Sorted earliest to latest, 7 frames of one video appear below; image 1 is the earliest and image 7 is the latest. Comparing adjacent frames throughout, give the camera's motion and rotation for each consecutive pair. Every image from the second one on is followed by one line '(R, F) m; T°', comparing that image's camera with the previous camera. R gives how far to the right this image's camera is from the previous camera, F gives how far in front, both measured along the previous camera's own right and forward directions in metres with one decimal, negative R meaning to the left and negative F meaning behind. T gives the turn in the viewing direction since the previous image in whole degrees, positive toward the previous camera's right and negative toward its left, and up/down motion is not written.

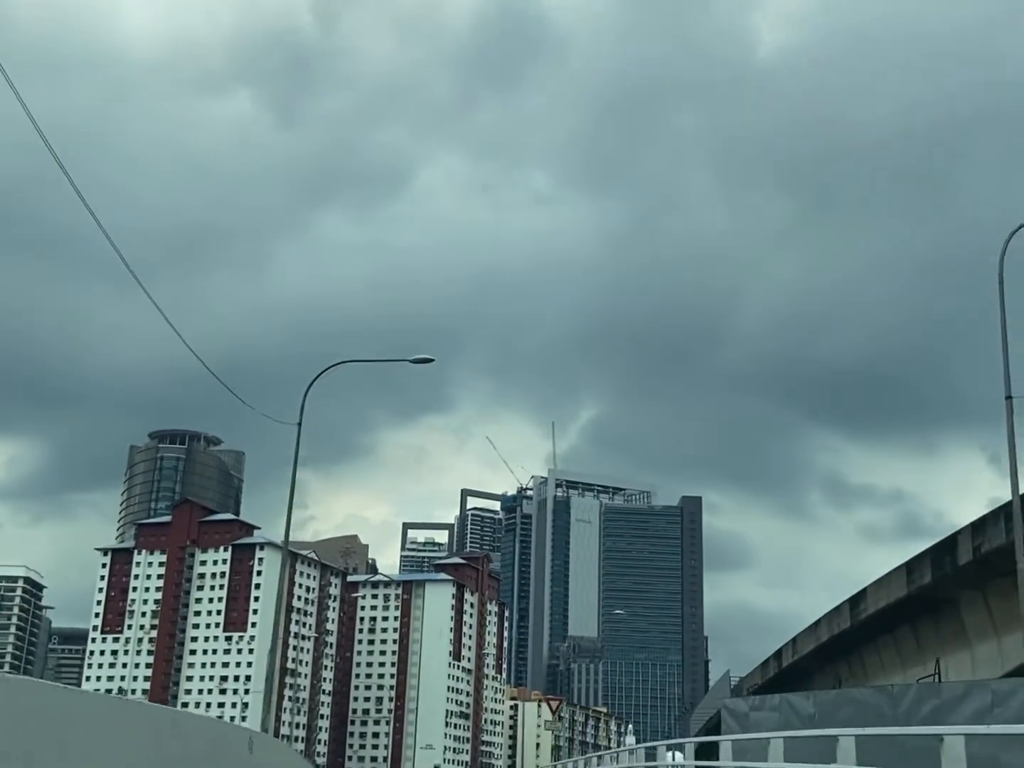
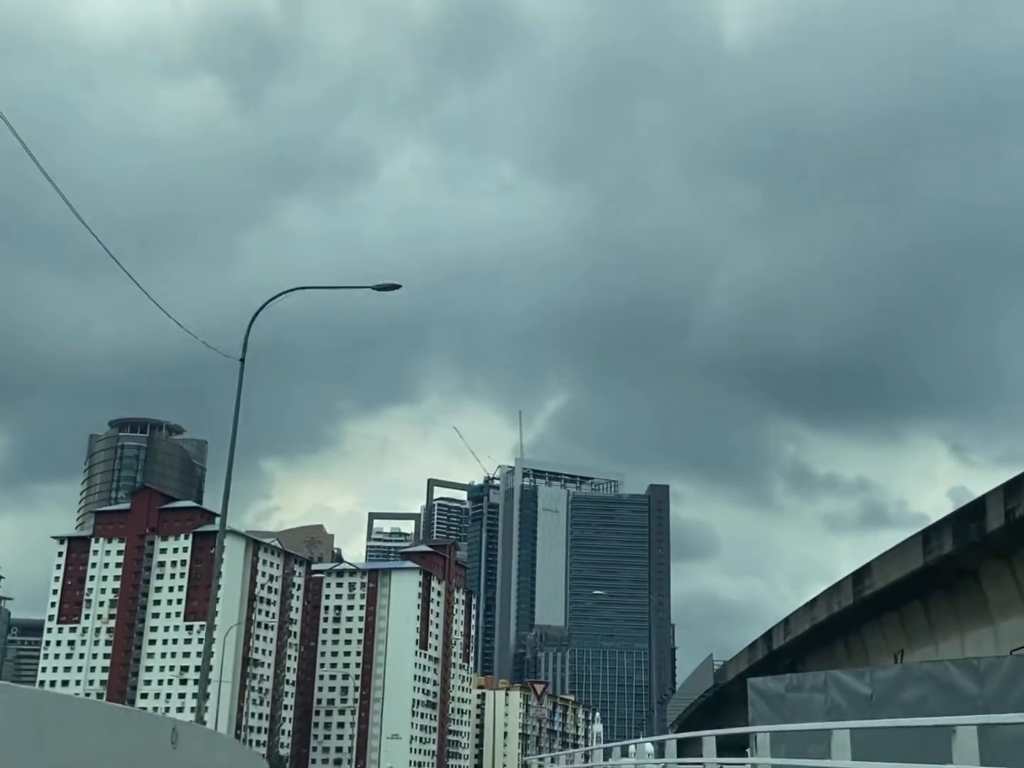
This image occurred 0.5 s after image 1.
(0.0, +0.3) m; +2°
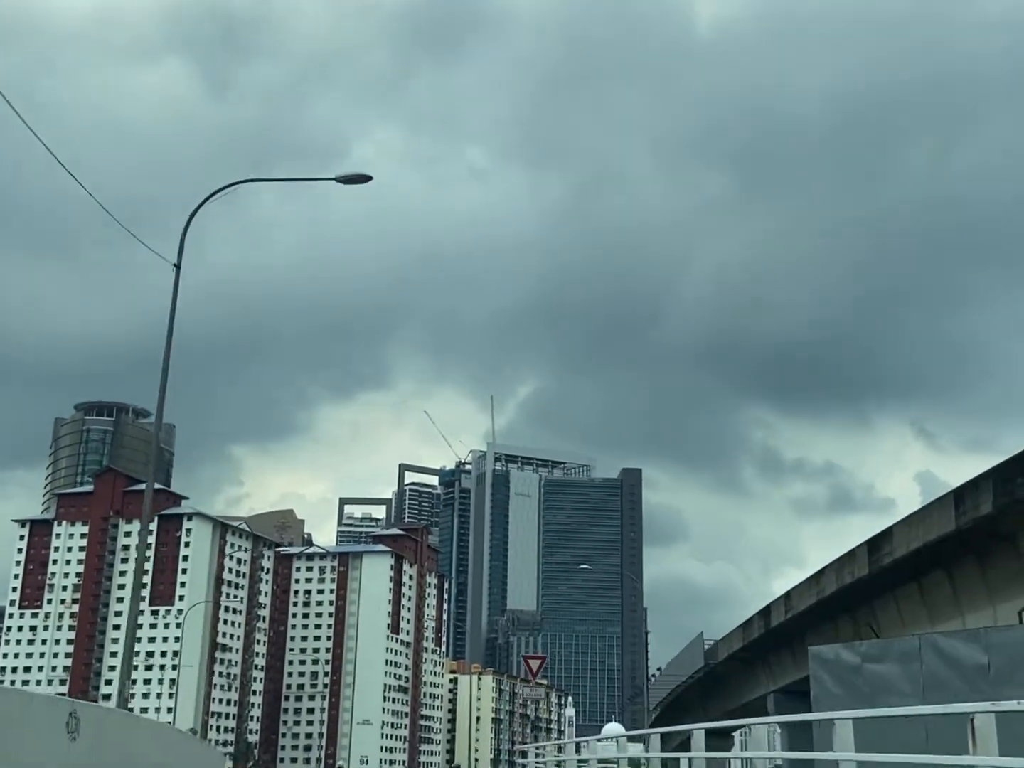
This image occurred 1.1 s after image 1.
(0.0, +0.2) m; +1°
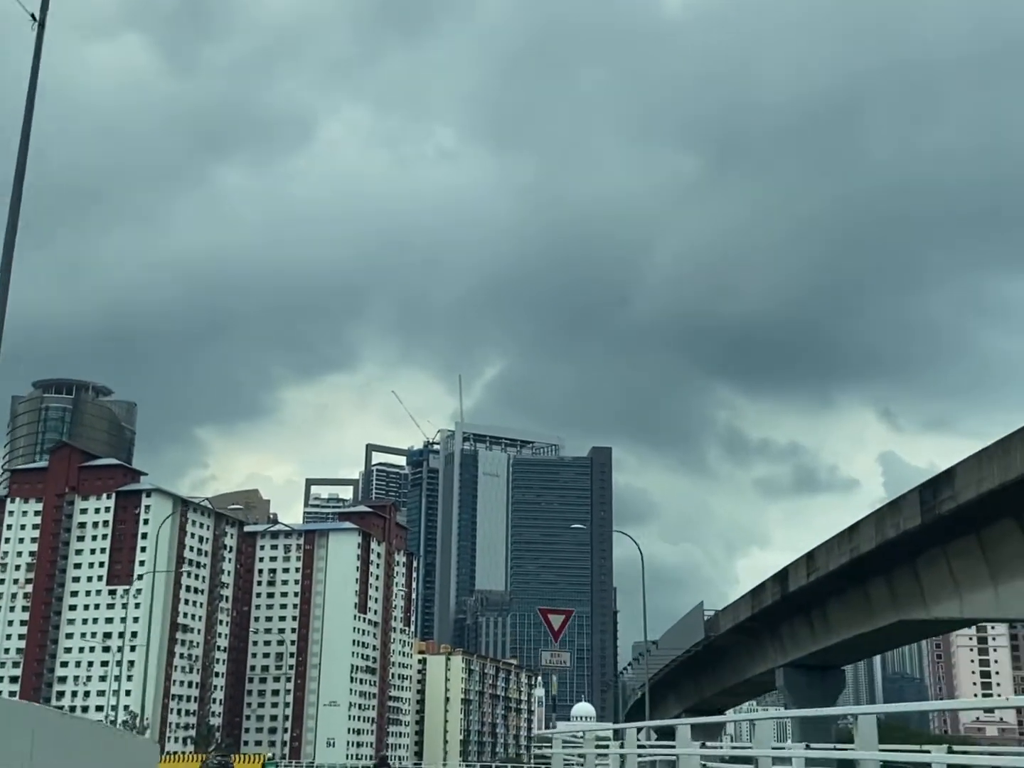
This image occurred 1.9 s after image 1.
(0.0, +0.4) m; +2°
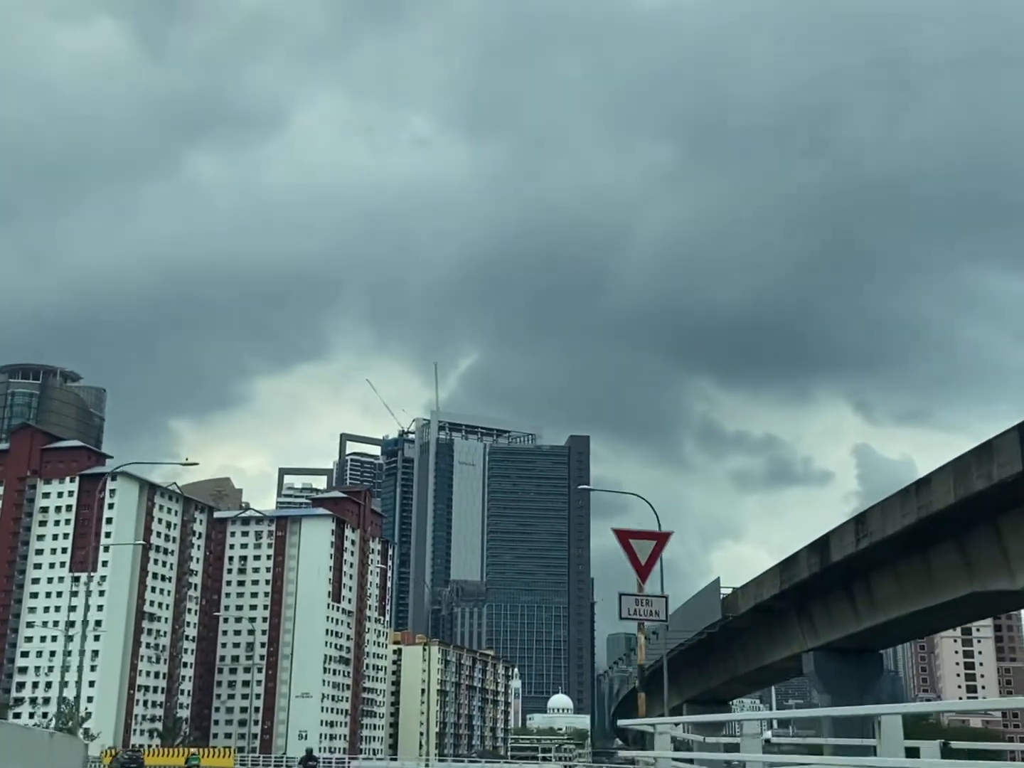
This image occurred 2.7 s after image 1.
(-0.1, +0.4) m; +1°
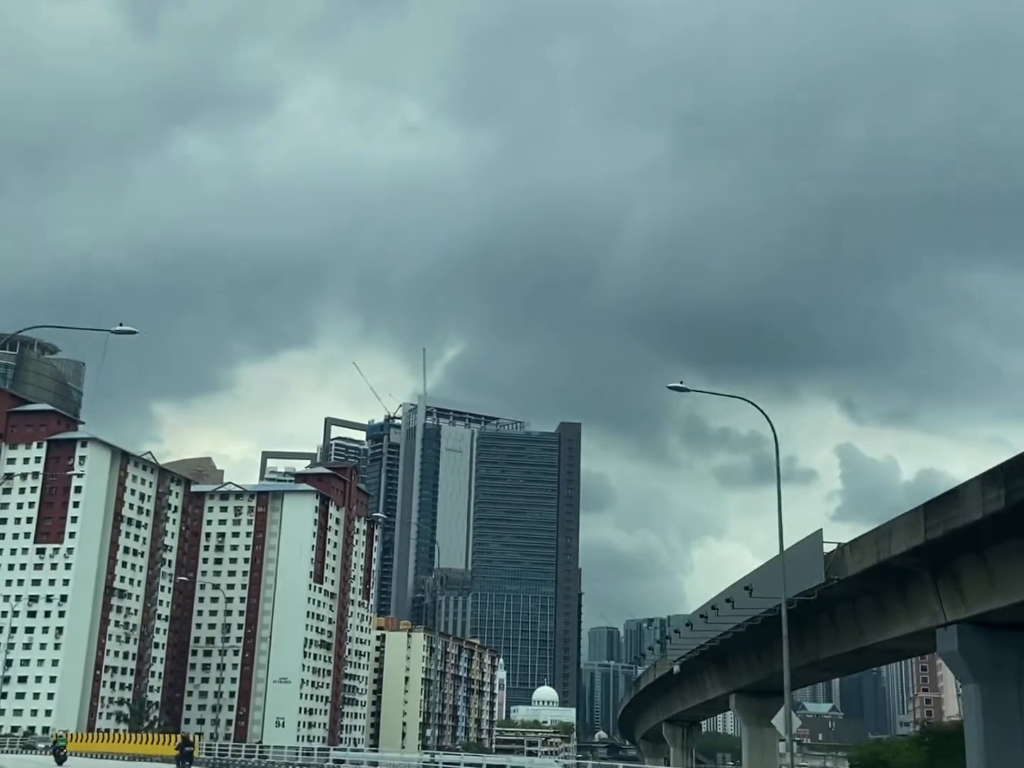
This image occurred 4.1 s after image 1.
(-0.1, +0.8) m; +1°
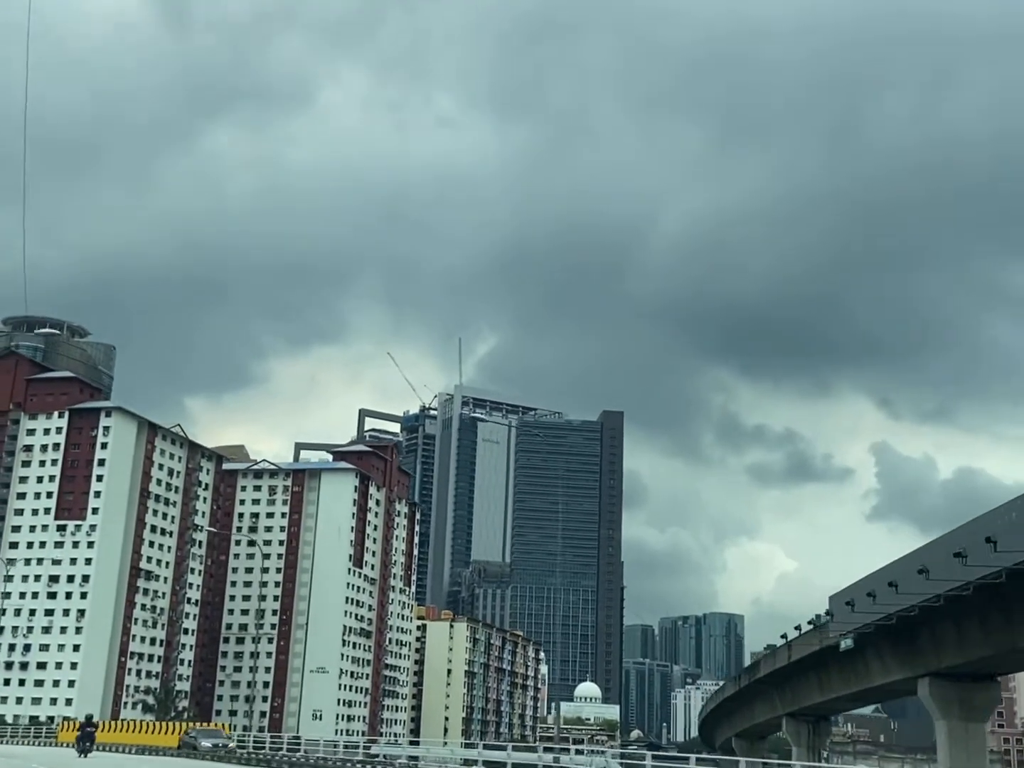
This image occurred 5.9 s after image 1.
(-0.3, +1.0) m; -2°
